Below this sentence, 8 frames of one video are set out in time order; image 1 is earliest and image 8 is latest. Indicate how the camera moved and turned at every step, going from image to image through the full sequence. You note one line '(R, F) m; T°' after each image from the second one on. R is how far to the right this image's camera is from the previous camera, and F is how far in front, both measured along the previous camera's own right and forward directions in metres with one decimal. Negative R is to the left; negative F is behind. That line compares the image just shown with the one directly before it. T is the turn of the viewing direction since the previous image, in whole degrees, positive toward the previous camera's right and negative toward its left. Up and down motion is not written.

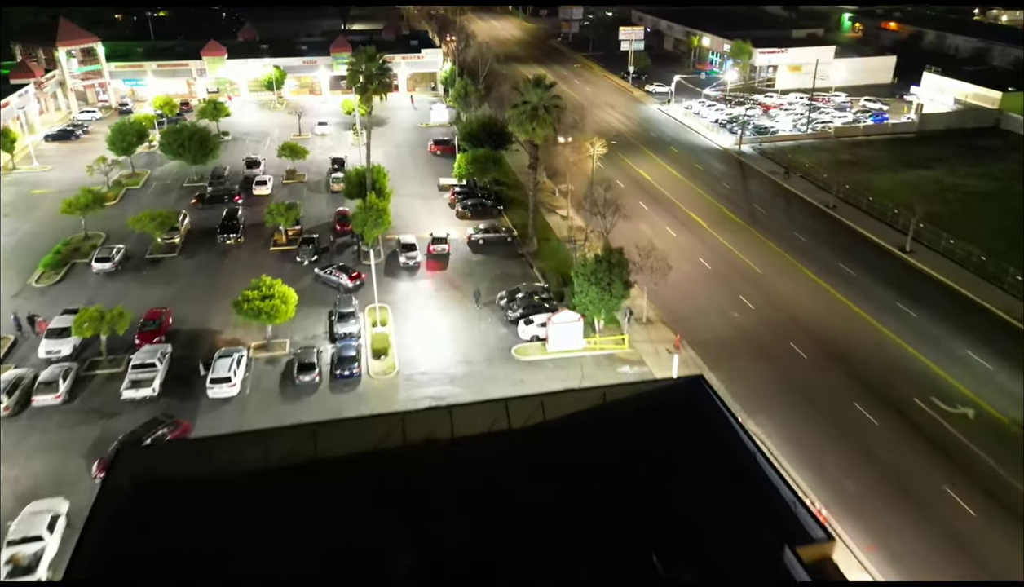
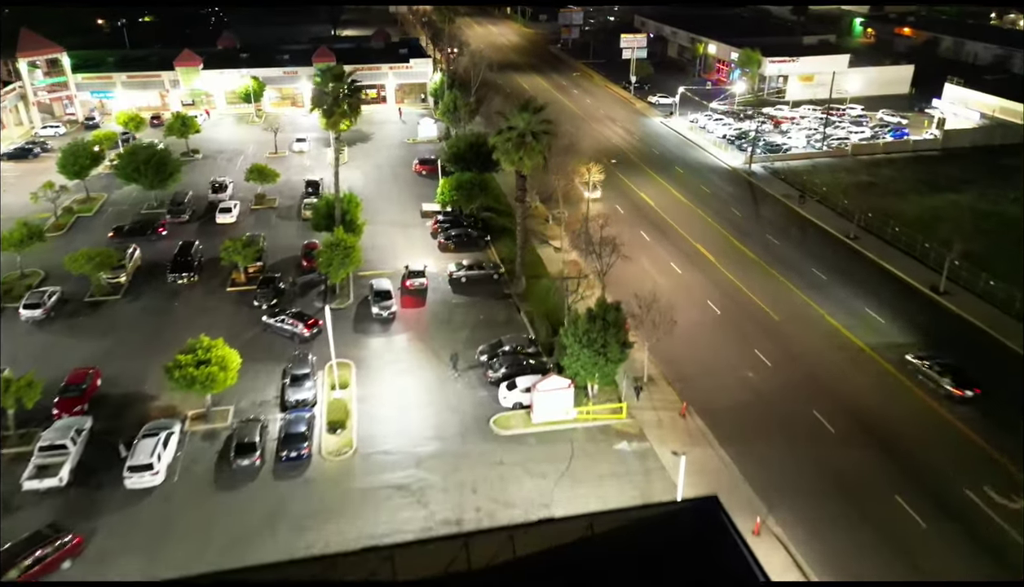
(+1.2, +5.6) m; 0°
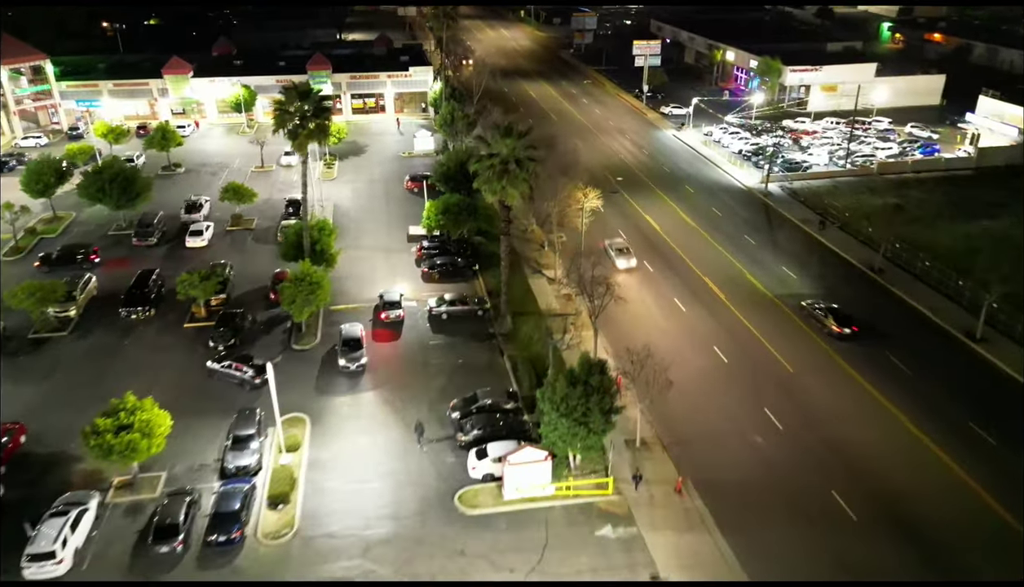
(+2.0, +4.4) m; -1°
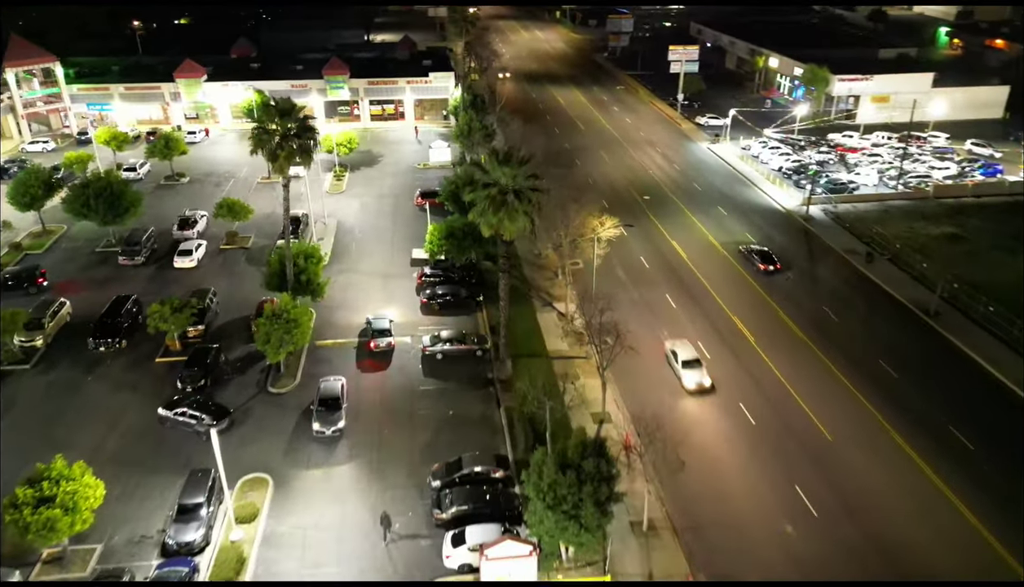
(+1.8, +4.5) m; -3°
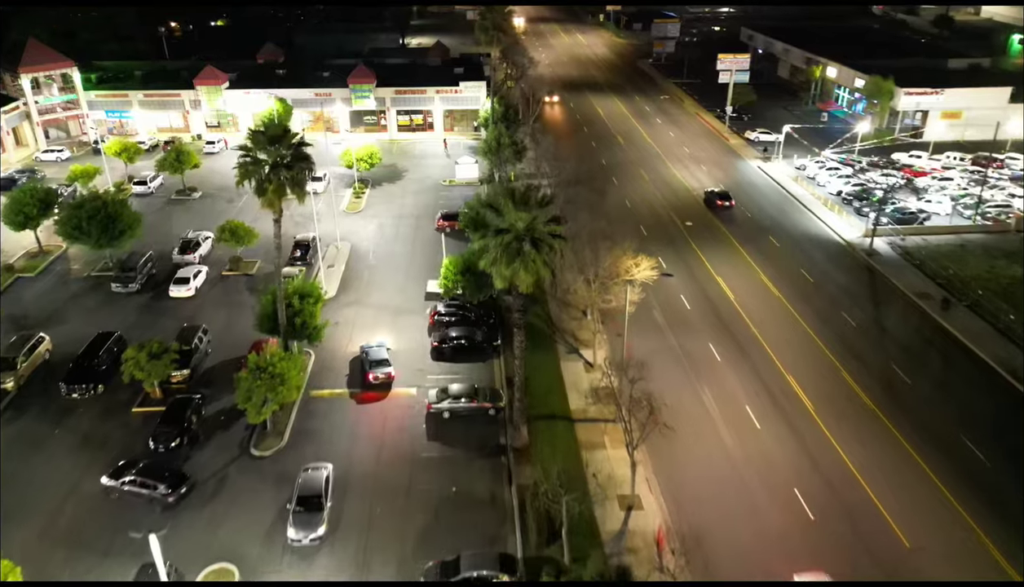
(+0.9, +4.9) m; -3°
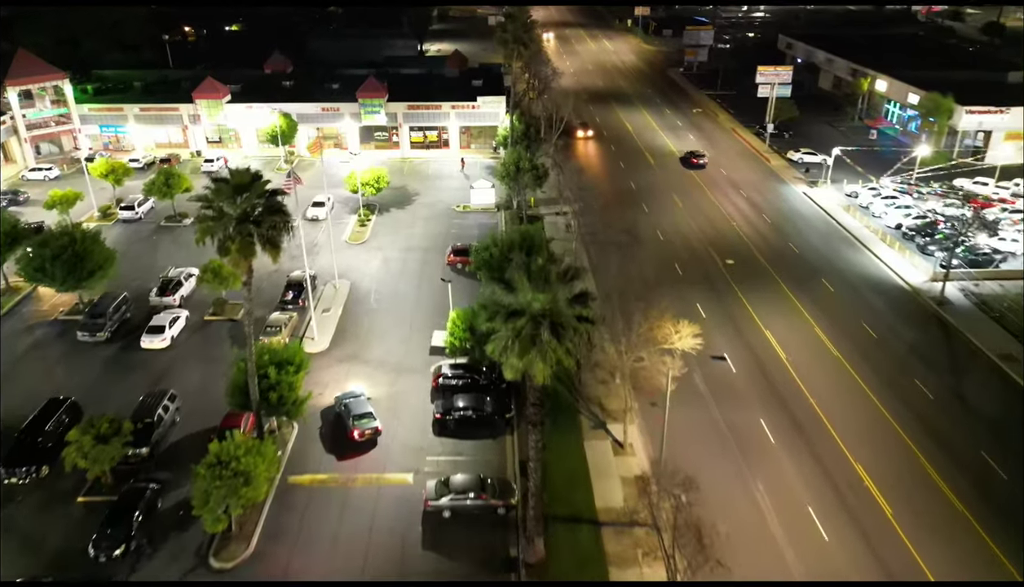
(+0.2, +5.8) m; -2°
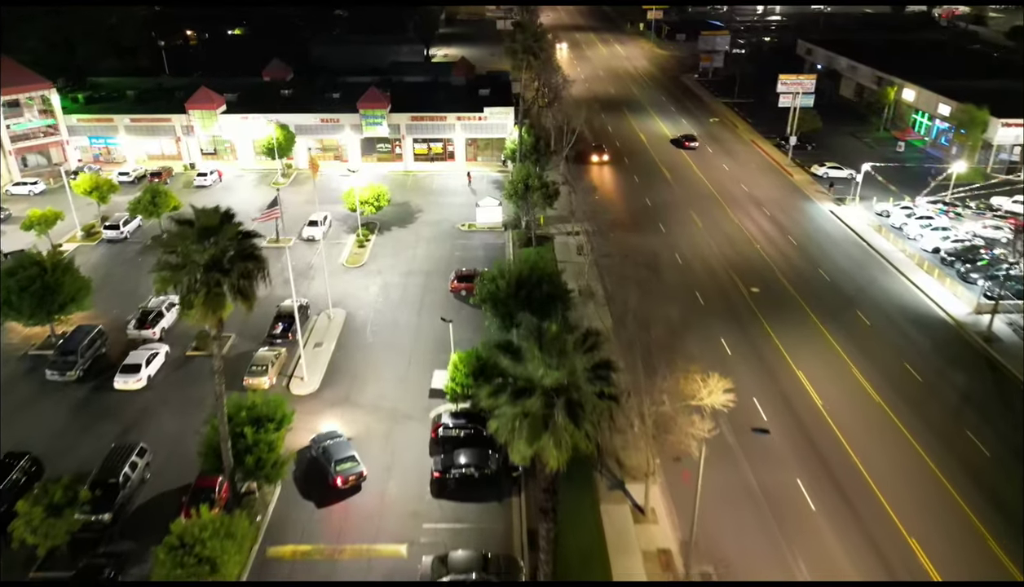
(0.0, +3.5) m; -1°
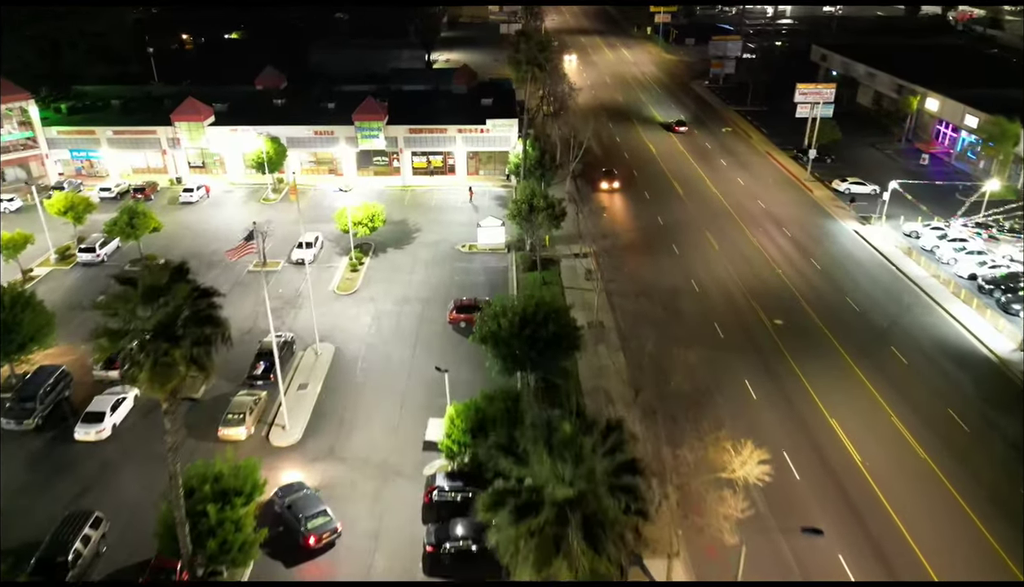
(0.0, +3.6) m; 0°
